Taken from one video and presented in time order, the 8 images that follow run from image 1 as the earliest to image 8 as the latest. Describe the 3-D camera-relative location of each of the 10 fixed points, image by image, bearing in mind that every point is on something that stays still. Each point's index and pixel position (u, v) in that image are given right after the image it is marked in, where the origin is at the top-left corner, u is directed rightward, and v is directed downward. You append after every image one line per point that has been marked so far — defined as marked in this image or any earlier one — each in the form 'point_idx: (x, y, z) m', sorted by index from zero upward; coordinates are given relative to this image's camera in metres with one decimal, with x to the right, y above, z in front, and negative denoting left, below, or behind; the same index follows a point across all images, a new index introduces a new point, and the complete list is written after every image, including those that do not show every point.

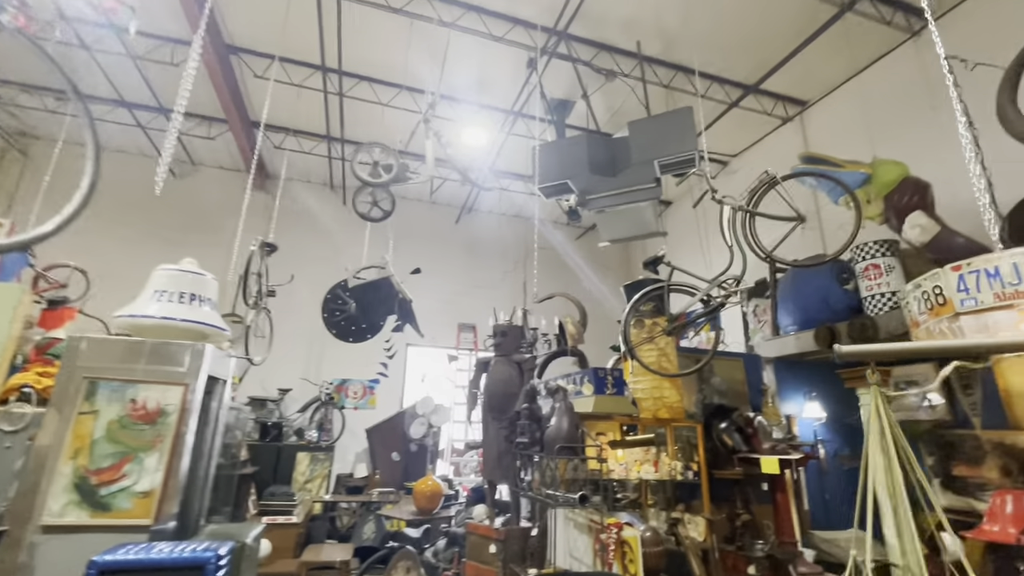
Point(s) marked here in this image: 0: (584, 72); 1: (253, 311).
0: (+0.6, +1.8, +4.0) m
1: (-1.9, -0.2, +3.6) m
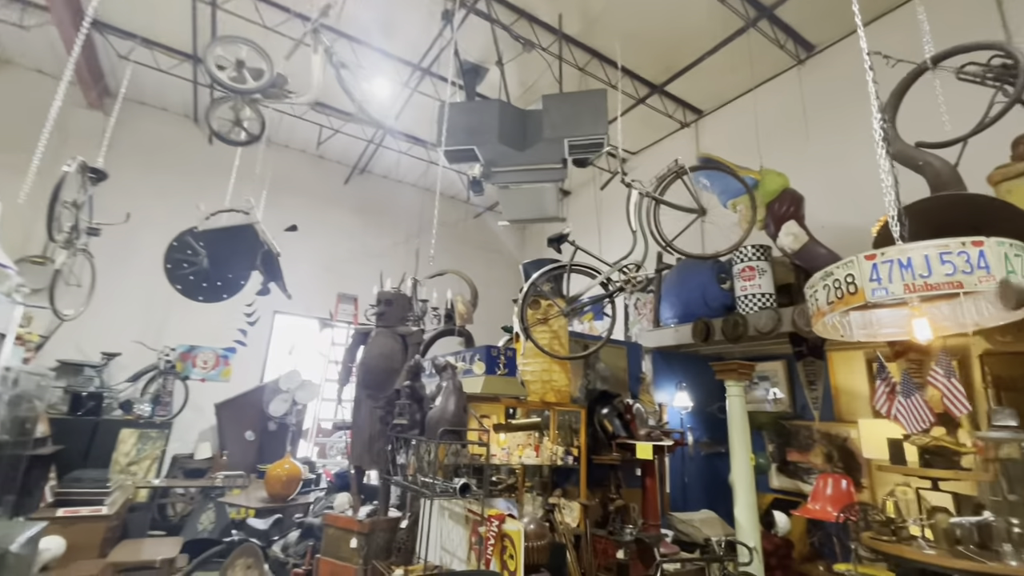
0: (-0.1, +2.0, +3.8) m
1: (-2.7, +0.2, +2.8) m
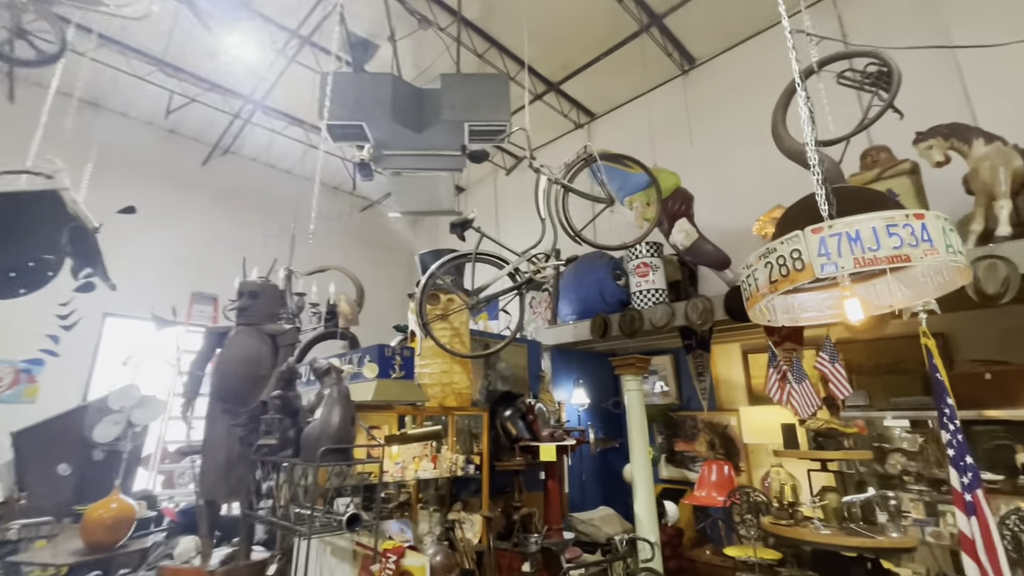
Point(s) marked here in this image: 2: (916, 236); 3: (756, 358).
0: (-0.9, +2.0, +3.5) m
1: (-3.1, +0.3, +1.9) m
2: (+0.8, +0.1, +0.9) m
3: (+1.7, -0.5, +3.3) m
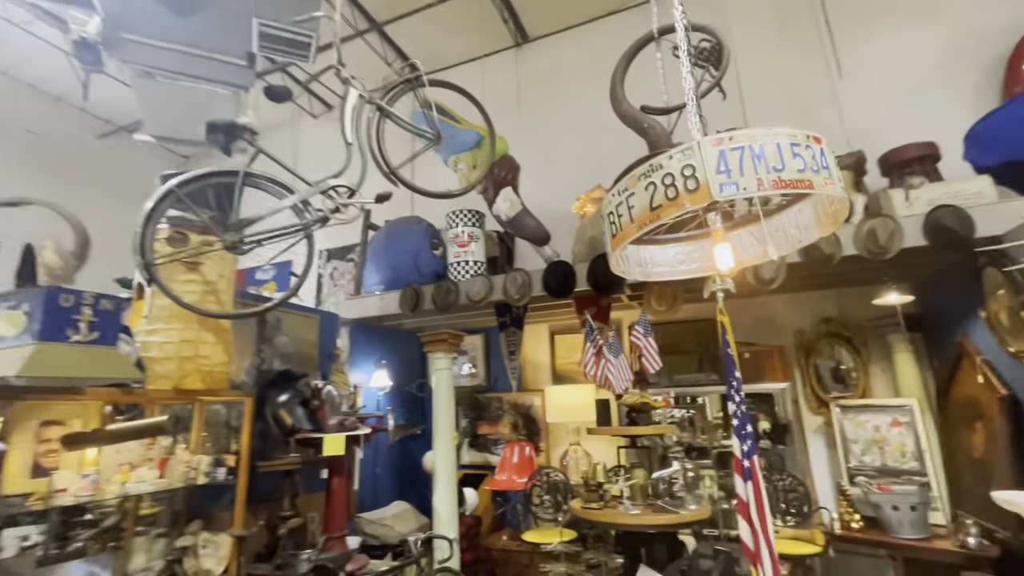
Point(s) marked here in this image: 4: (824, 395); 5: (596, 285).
0: (-1.9, +2.4, +2.5) m
1: (-3.5, +0.7, +0.2) m
2: (+0.5, +0.2, +0.7) m
3: (+0.3, -0.4, +3.3) m
4: (+1.7, -0.6, +2.6) m
5: (+0.4, 0.0, +2.4) m
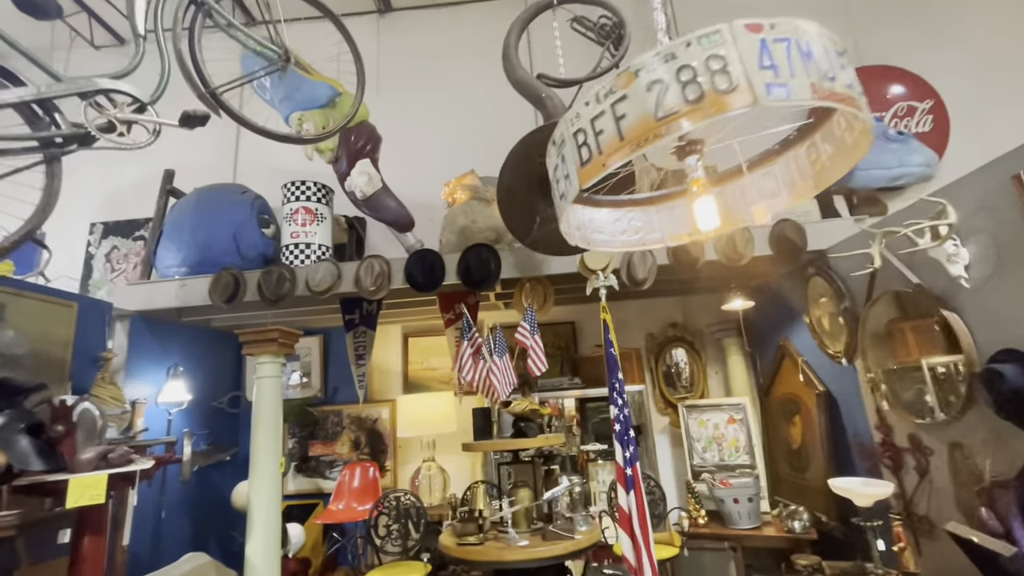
0: (-2.3, +2.5, +1.5) m
1: (-3.1, +0.9, -1.3) m
2: (+0.4, +0.2, +0.6) m
3: (-0.6, -0.3, +3.0) m
4: (+0.9, -0.6, +2.7) m
5: (-0.2, 0.0, +2.1) m
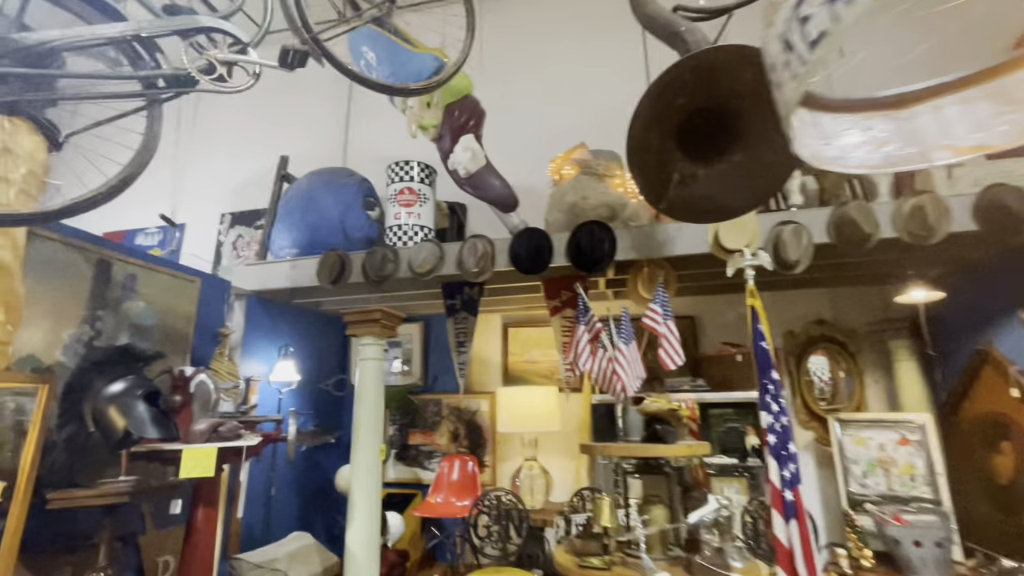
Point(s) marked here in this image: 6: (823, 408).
0: (-1.9, +2.6, +1.7) m
1: (-3.3, +1.0, -0.9) m
2: (+0.6, +0.3, +0.2) m
3: (0.0, -0.3, +2.8) m
4: (+1.5, -0.6, +2.3) m
5: (+0.3, +0.1, +1.9) m
6: (+1.5, -0.6, +2.3) m
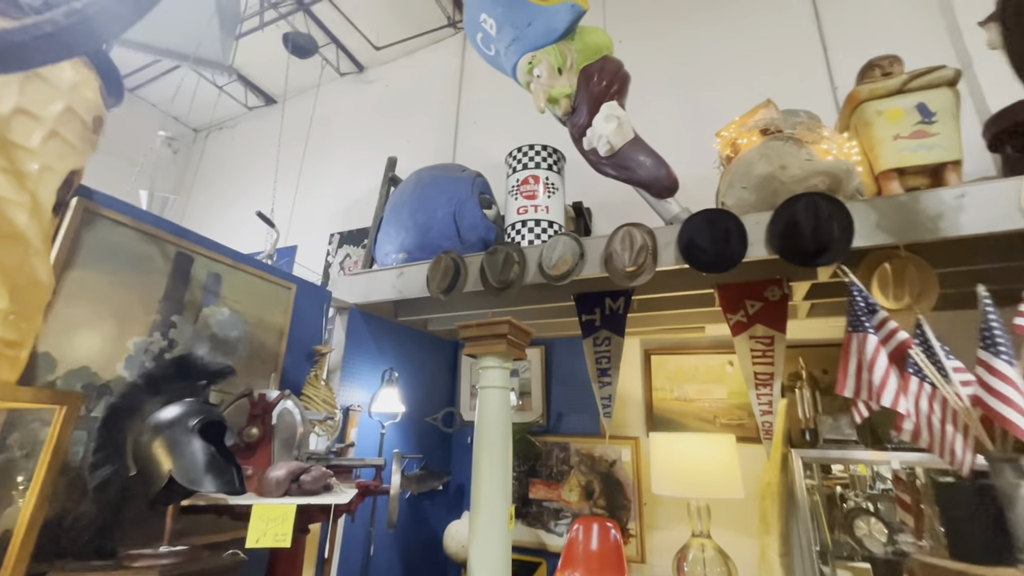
0: (-1.4, +2.6, +1.7) m
1: (-3.2, +1.2, -0.7) m
2: (+0.7, +0.4, -0.4) m
3: (+0.7, -0.3, +2.2) m
4: (+2.0, -0.6, +1.4) m
5: (+0.8, +0.1, +1.3) m
6: (+2.0, -0.6, +1.4) m
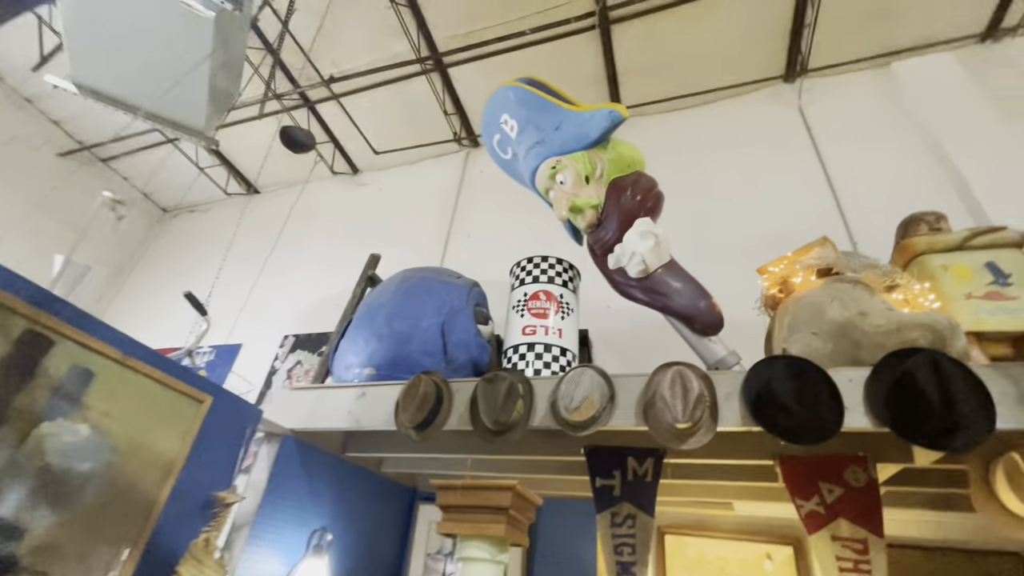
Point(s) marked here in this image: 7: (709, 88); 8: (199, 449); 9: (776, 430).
0: (-1.1, +2.2, +1.8) m
1: (-2.9, +1.7, -0.9) m
2: (+0.9, +0.5, -0.6) m
3: (+0.6, -0.9, +1.7) m
4: (+2.0, -1.1, +0.9) m
5: (+0.8, -0.3, +1.0) m
6: (+2.0, -1.1, +0.9) m
7: (+1.3, +1.2, +2.8) m
8: (-0.7, -0.4, +1.1) m
9: (+0.6, -0.3, +1.0) m
